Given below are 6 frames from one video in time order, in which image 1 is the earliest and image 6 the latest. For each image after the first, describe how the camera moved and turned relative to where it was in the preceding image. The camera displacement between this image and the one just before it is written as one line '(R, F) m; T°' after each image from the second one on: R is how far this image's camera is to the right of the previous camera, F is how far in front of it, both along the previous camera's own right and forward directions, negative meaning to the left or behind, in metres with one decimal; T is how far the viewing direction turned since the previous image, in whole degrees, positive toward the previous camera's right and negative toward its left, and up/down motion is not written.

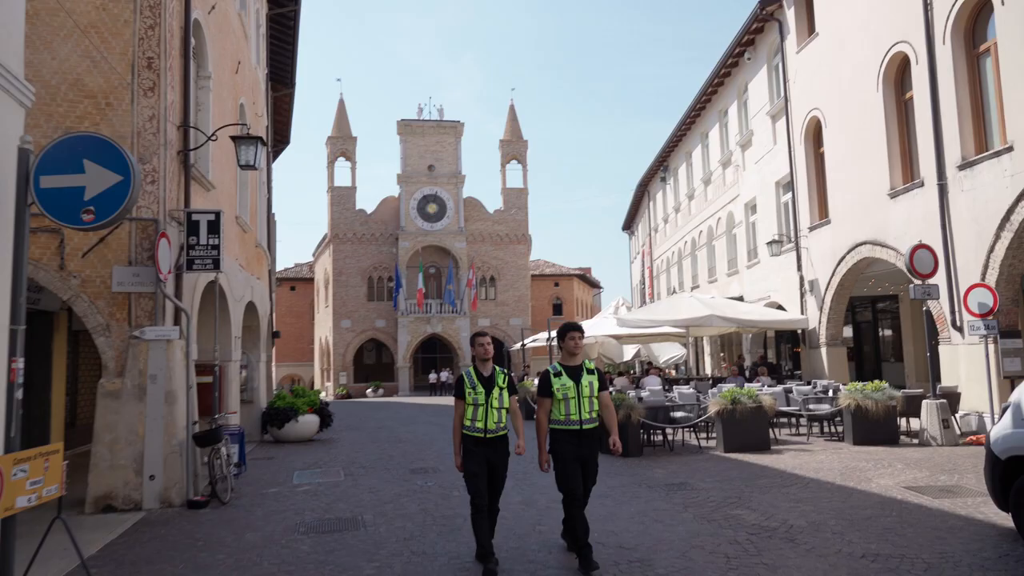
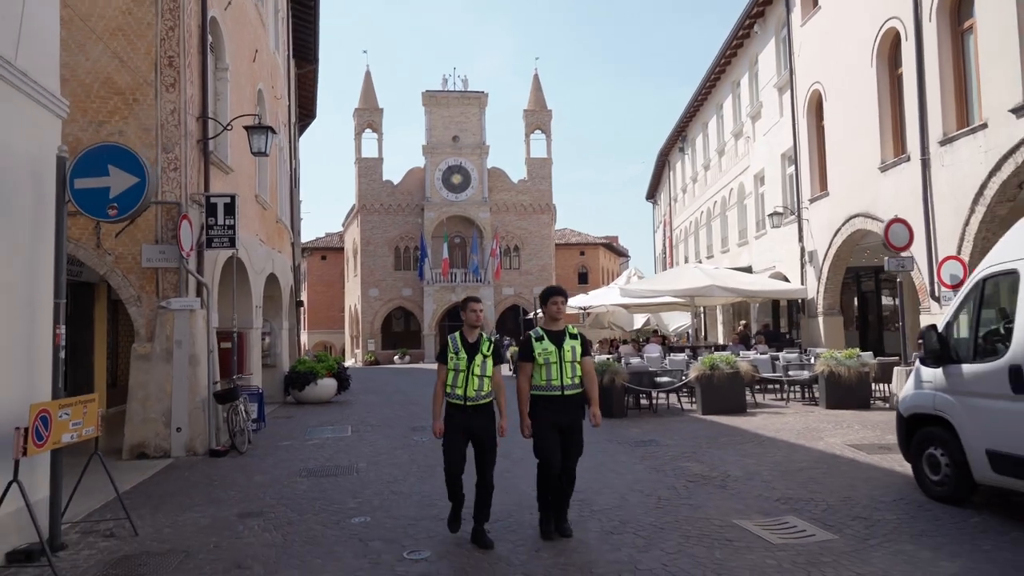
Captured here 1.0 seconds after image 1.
(+0.8, -1.0) m; -3°
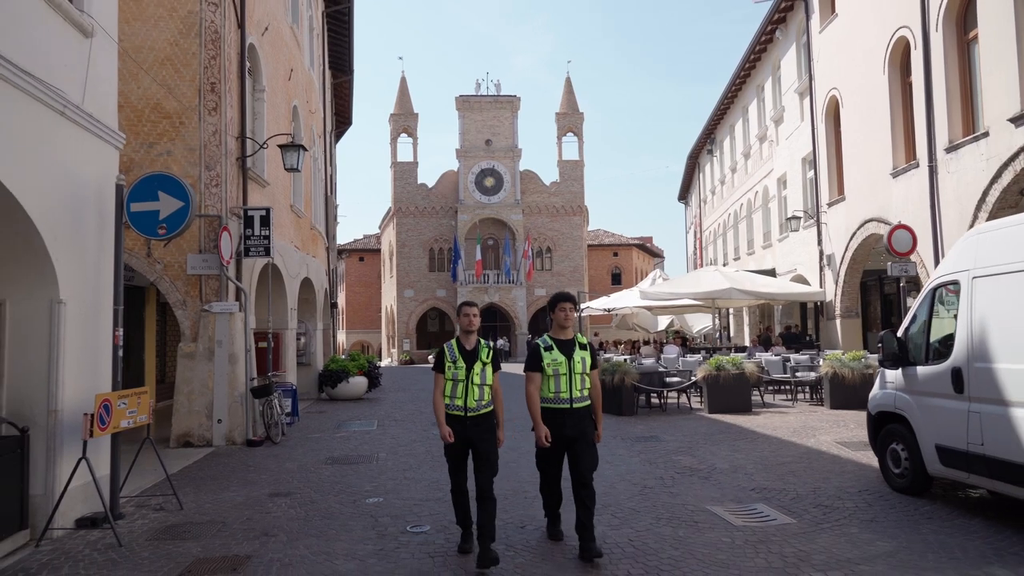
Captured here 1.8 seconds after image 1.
(+0.5, -0.8) m; -3°
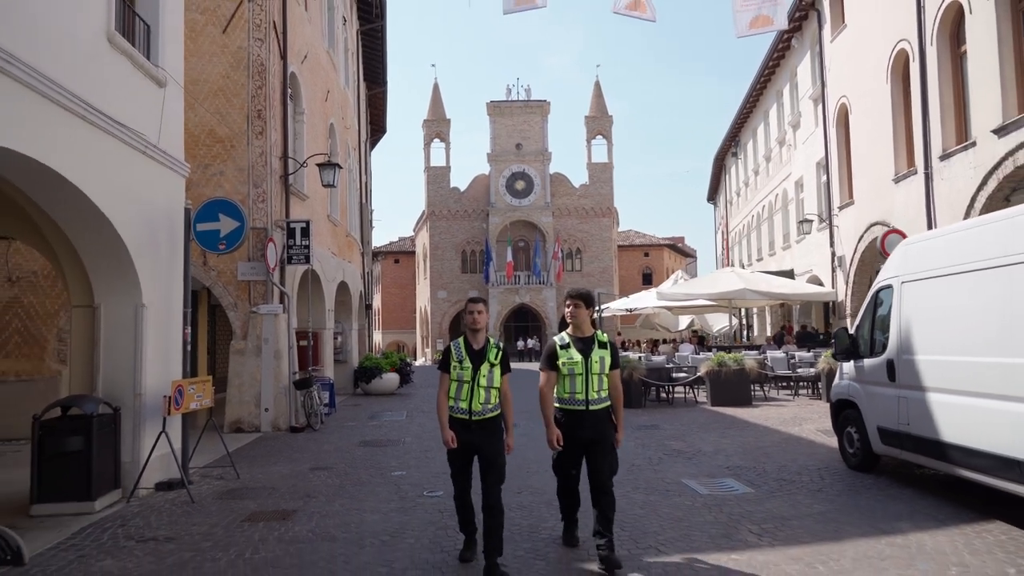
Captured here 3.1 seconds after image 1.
(+0.4, -1.3) m; -3°
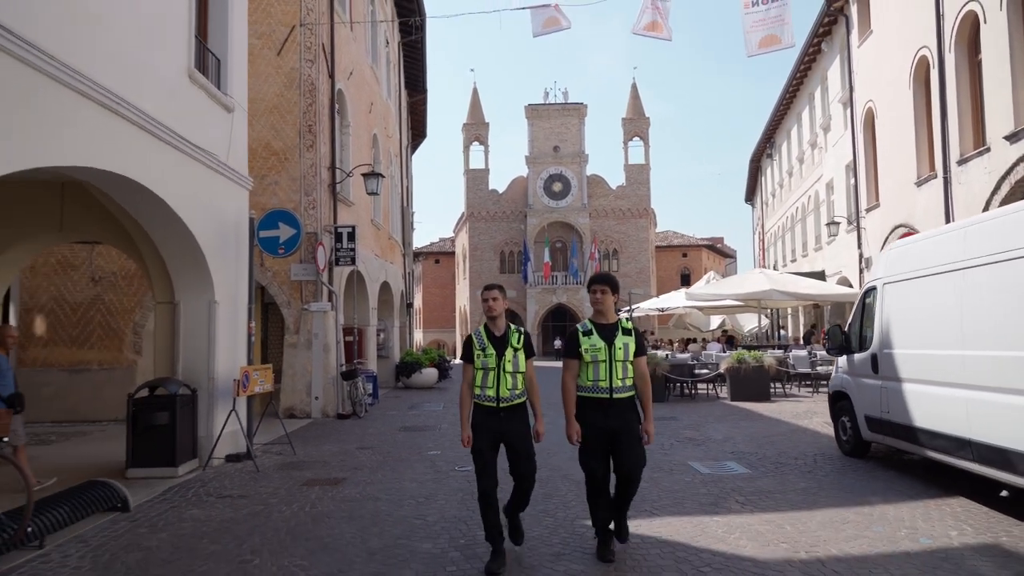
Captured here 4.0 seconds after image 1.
(+0.2, -1.1) m; -3°
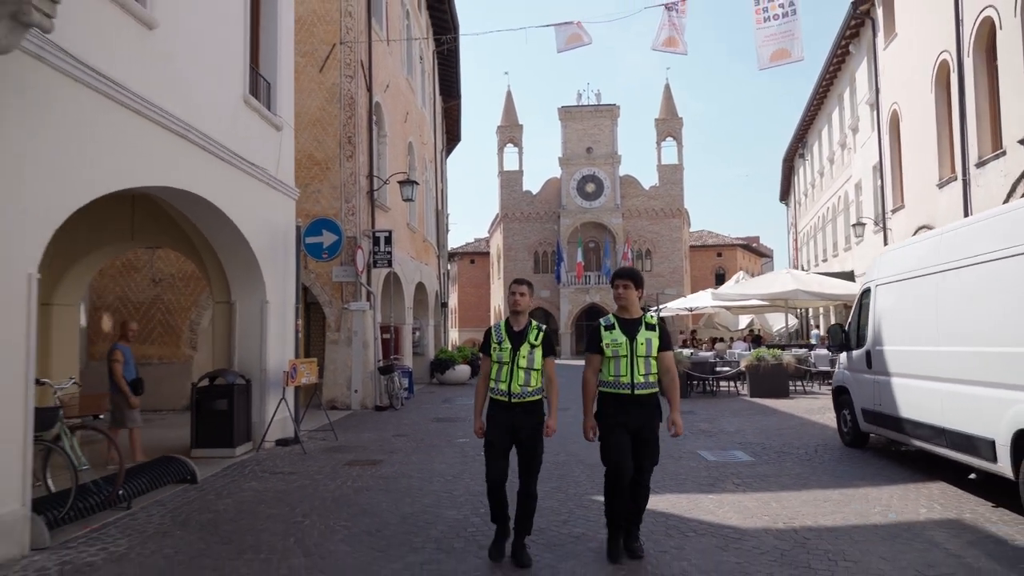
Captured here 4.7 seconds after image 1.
(+0.2, -0.9) m; -3°
